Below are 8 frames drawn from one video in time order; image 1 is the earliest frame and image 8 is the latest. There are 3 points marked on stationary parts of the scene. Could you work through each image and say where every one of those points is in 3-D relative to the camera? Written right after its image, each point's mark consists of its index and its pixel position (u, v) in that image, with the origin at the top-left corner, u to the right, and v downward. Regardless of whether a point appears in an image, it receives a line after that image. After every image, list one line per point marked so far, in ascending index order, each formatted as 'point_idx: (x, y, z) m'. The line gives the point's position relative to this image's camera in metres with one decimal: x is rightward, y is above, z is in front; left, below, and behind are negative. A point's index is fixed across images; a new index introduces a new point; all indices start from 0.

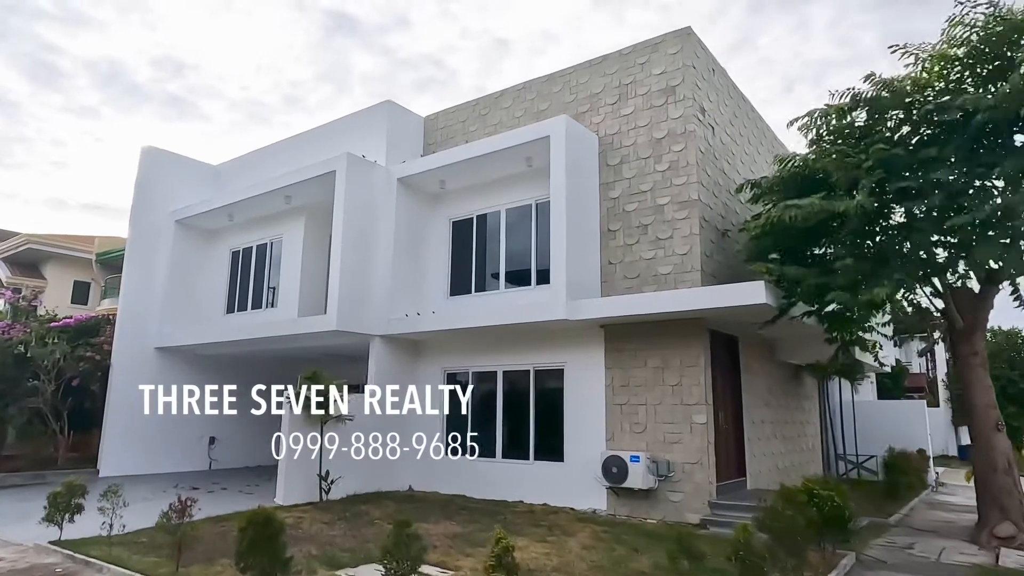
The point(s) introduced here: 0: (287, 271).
0: (-4.4, +0.3, +12.8) m
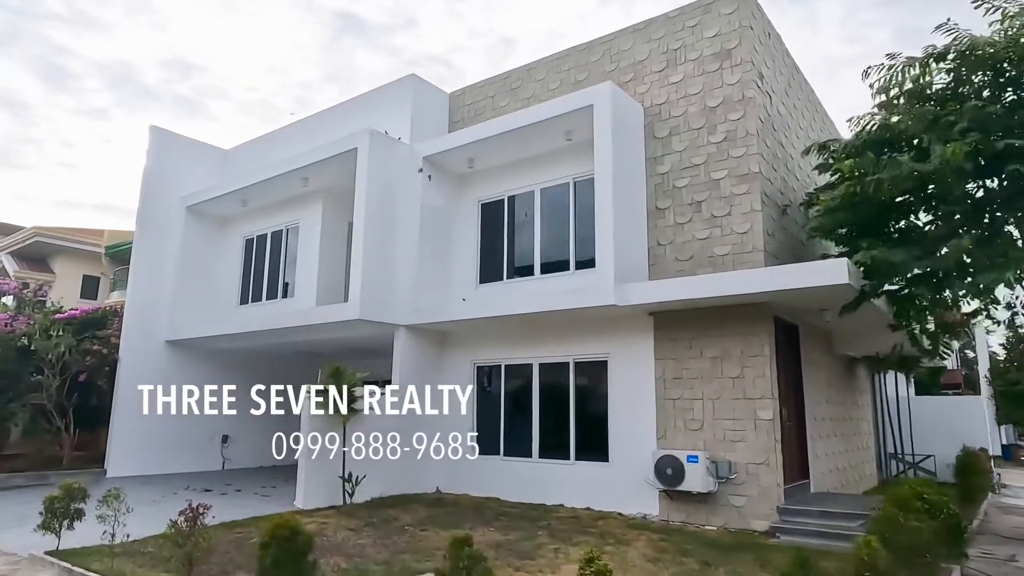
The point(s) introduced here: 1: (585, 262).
0: (-3.8, +0.5, +12.1) m
1: (+1.1, +0.4, +9.5) m
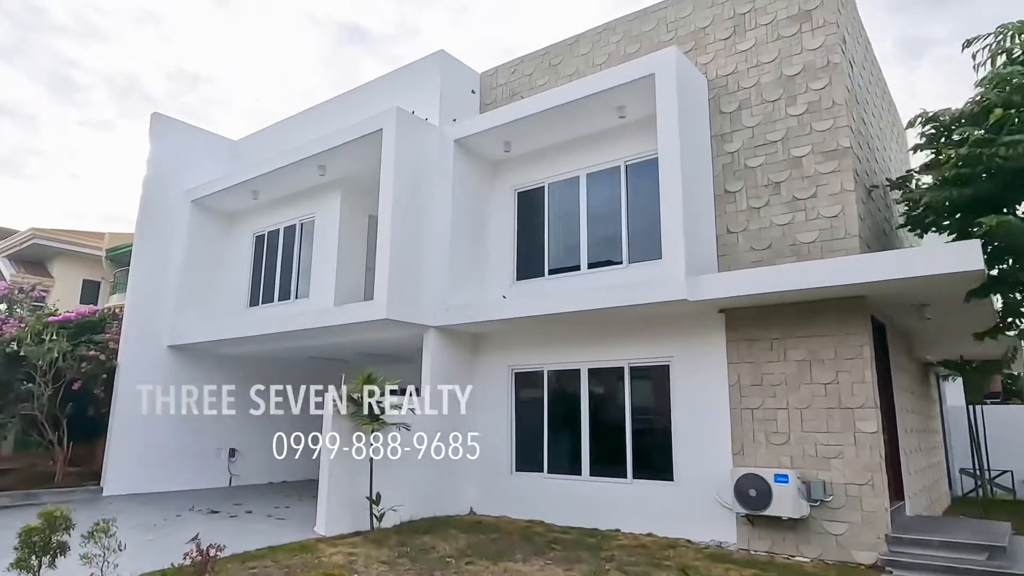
0: (-3.2, +0.5, +11.0) m
1: (+1.7, +0.4, +8.5) m
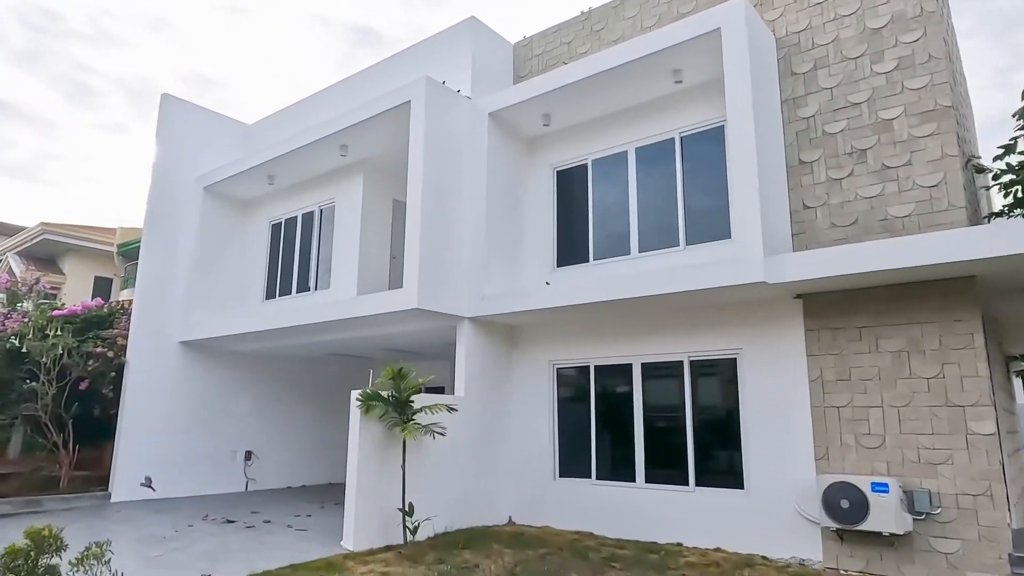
0: (-2.6, +0.7, +10.2) m
1: (+2.2, +0.6, +7.6) m
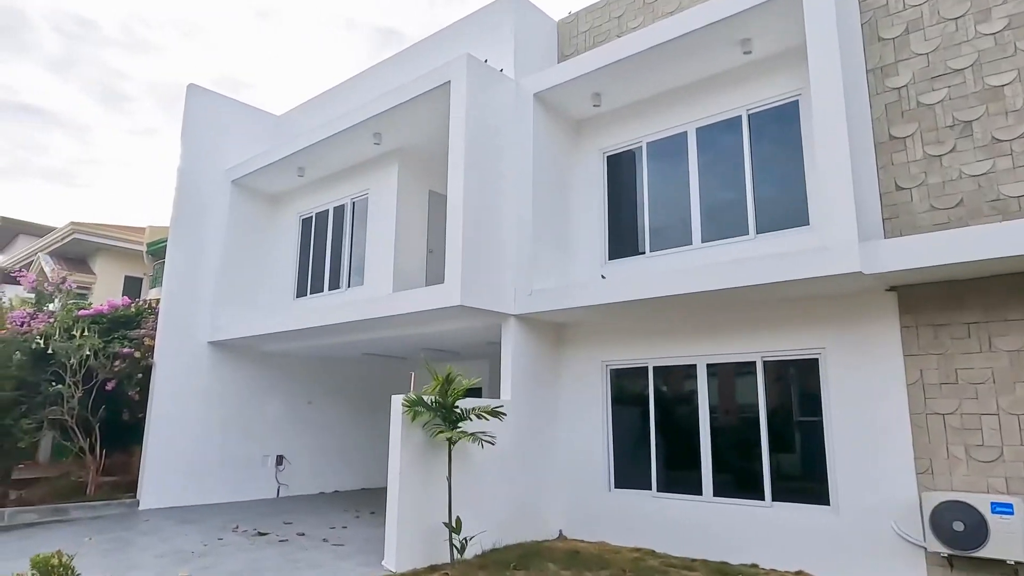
0: (-2.0, +0.7, +9.6) m
1: (+2.7, +0.7, +6.8) m
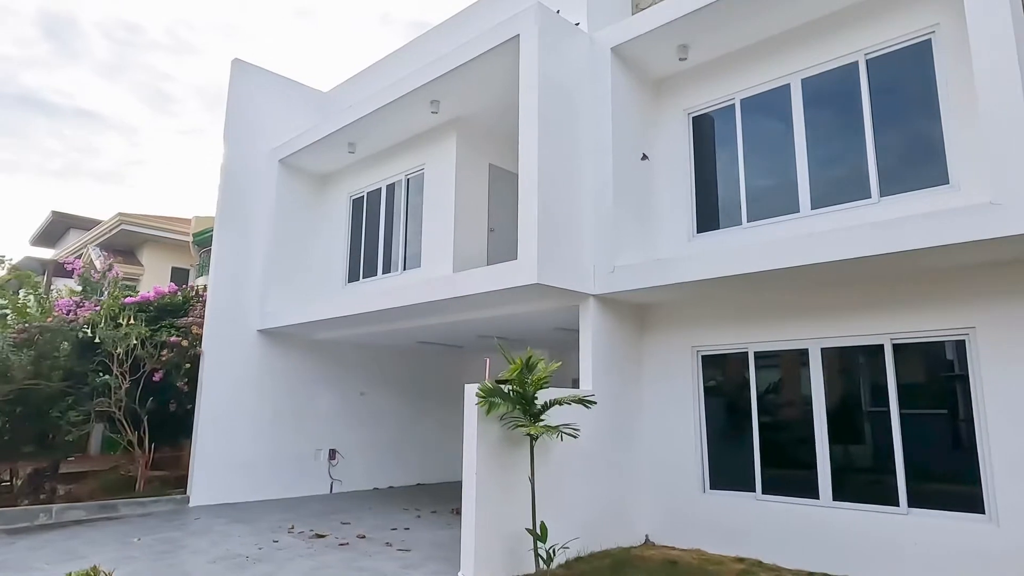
0: (-1.0, +1.0, +8.9) m
1: (+3.5, +1.0, +5.8) m
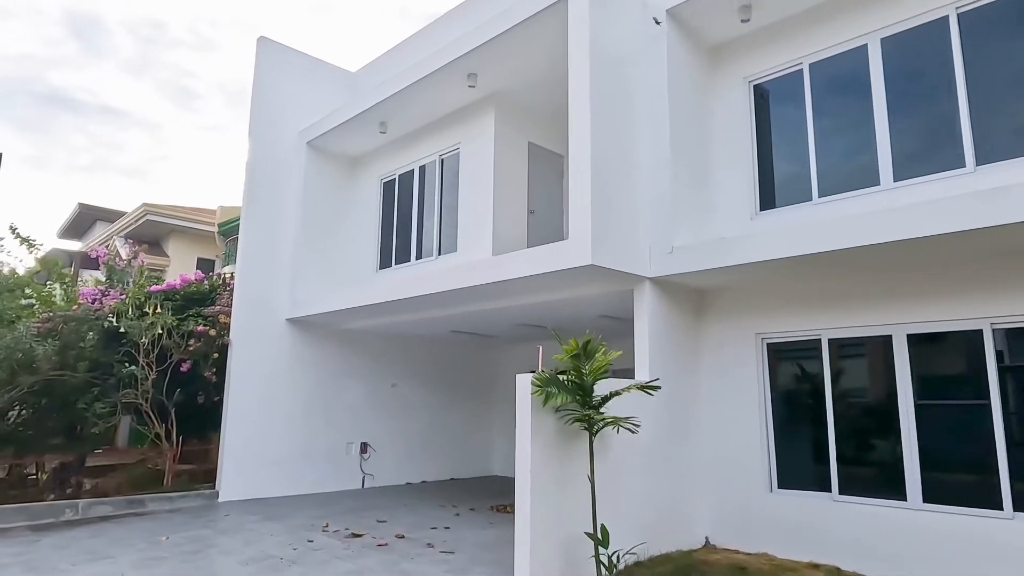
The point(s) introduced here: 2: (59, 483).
0: (-0.5, +1.2, +8.4) m
1: (+3.9, +1.1, +5.2) m
2: (-6.2, -2.7, +9.1) m
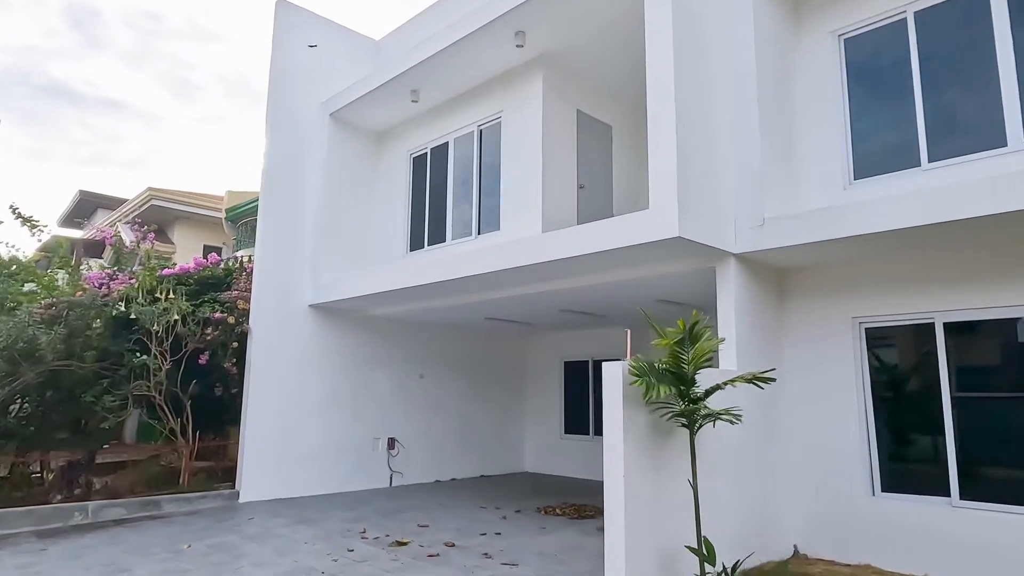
0: (+0.1, +1.4, +7.7) m
1: (+4.5, +1.3, +4.5) m
2: (-5.6, -2.4, +8.4) m
